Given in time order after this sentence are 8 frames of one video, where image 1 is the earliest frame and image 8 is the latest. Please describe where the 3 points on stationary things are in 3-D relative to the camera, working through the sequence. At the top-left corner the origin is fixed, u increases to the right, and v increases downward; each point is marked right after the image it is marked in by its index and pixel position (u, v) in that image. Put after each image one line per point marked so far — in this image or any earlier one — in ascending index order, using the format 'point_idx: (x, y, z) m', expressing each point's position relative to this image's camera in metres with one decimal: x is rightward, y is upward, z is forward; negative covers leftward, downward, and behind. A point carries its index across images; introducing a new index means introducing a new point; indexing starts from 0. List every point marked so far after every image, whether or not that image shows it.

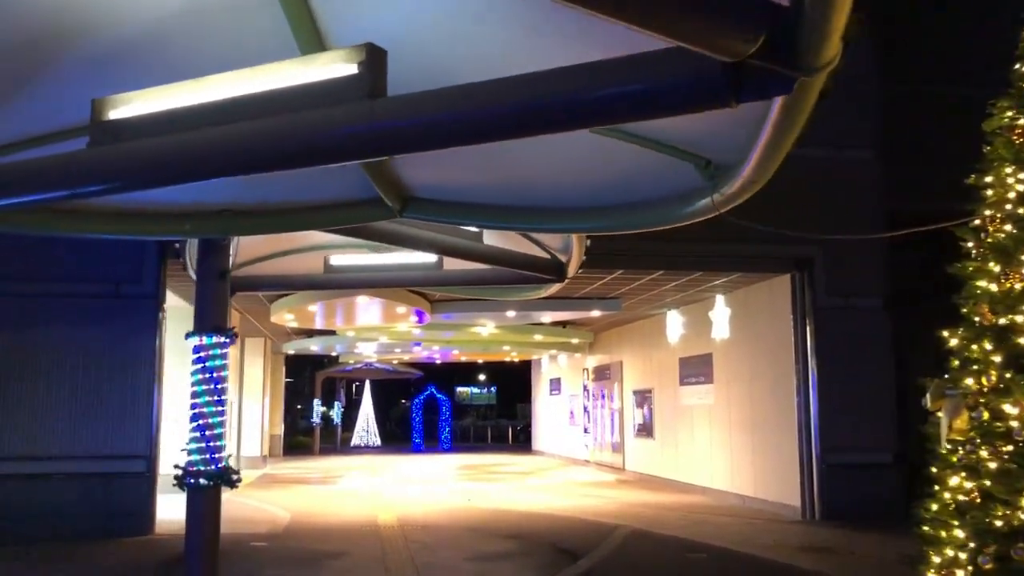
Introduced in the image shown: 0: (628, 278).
0: (+2.1, +0.2, +16.5) m
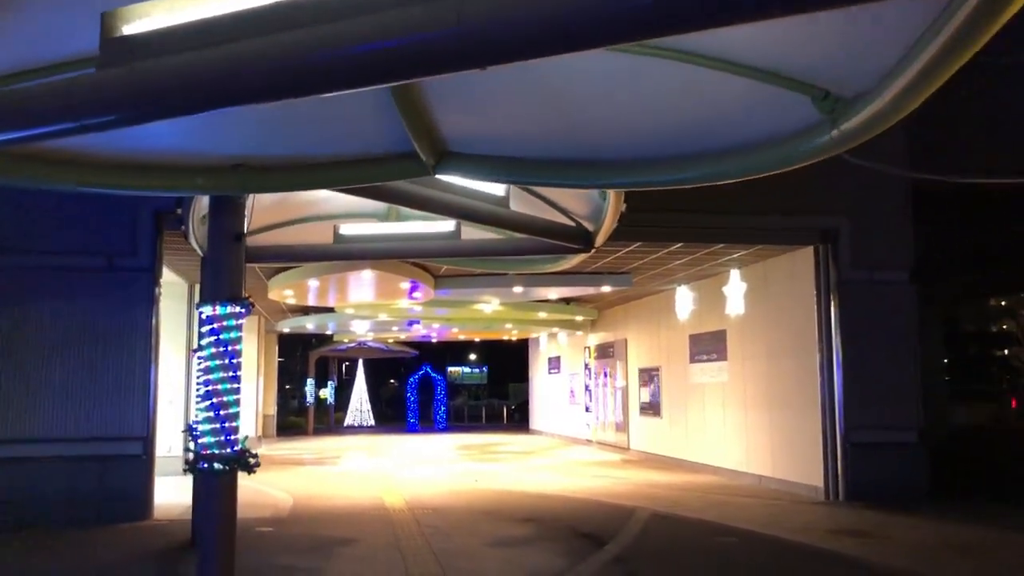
0: (+2.3, +0.6, +15.9) m
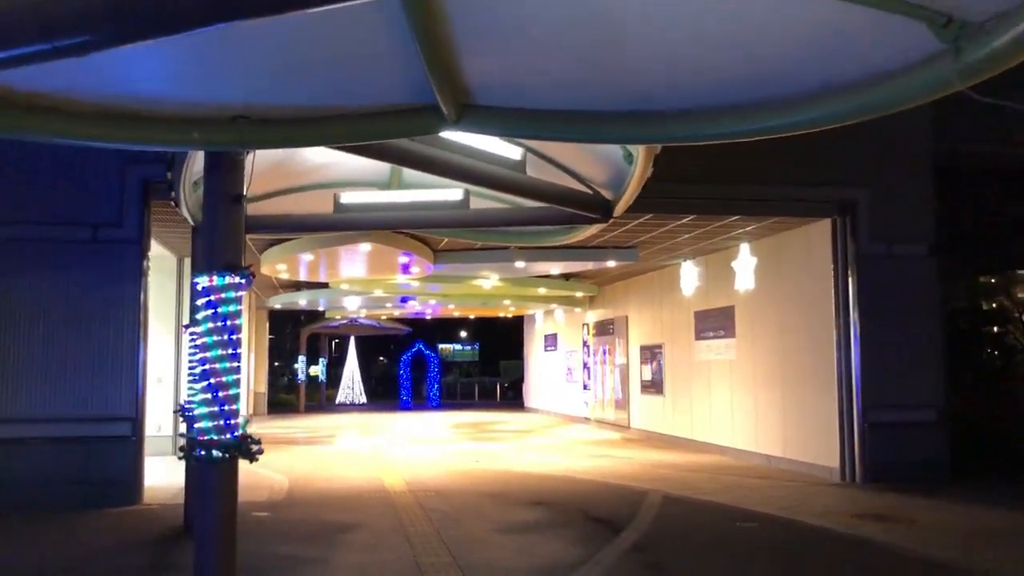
0: (+2.4, +1.0, +15.3) m
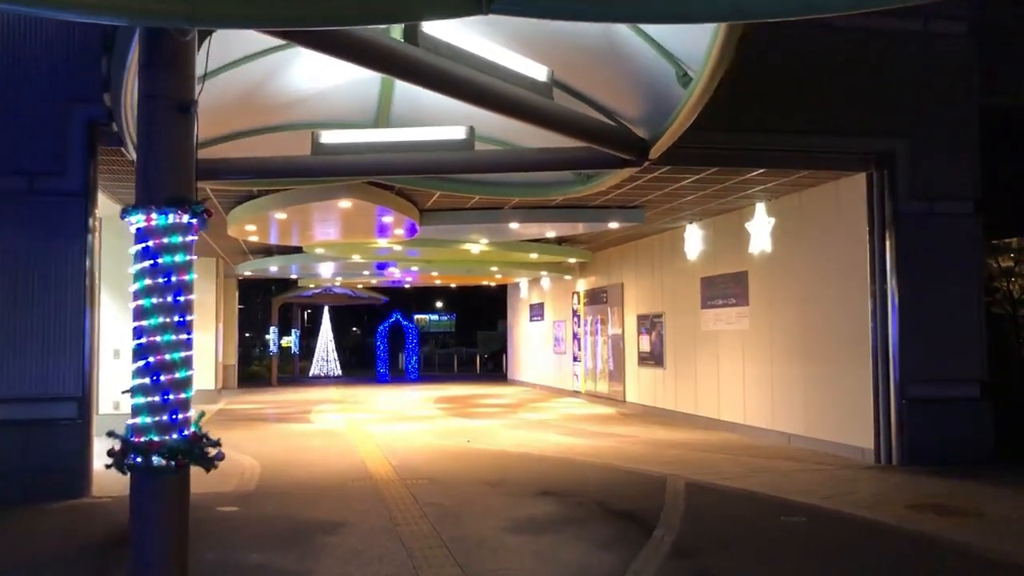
0: (+2.3, +1.6, +13.8) m
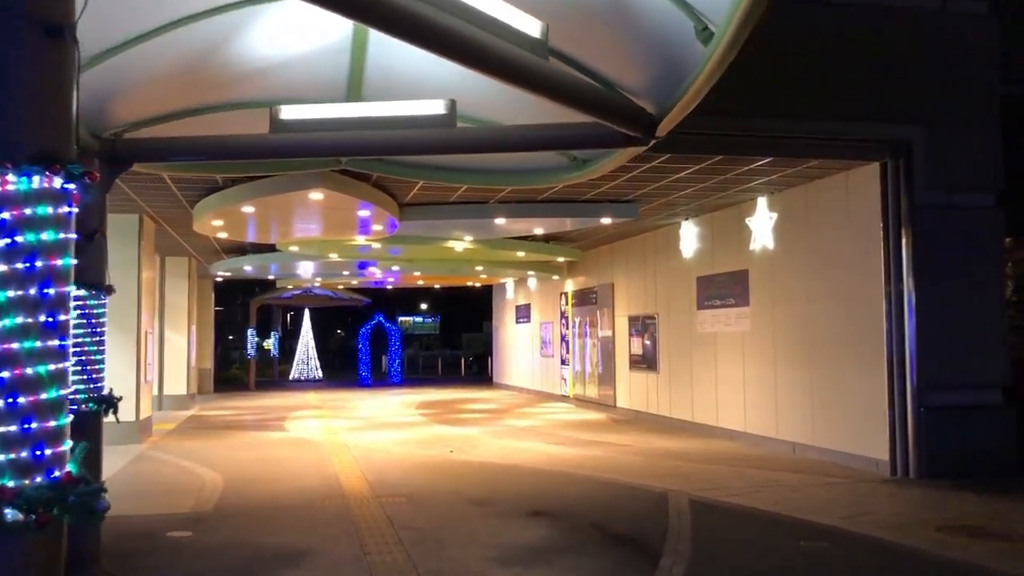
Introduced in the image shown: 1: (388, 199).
0: (+2.1, +1.6, +12.8) m
1: (-1.9, +1.4, +14.0) m
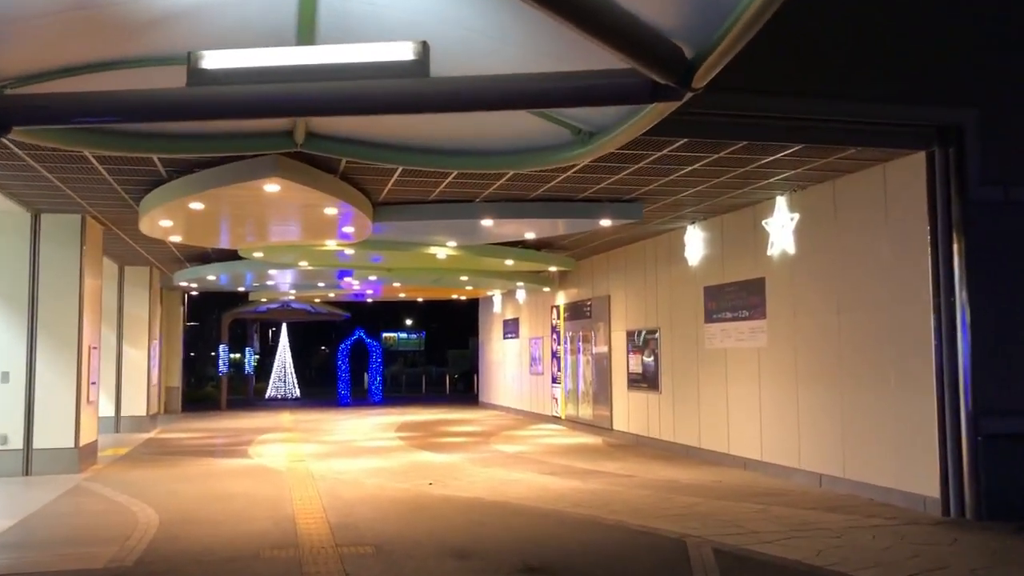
0: (+2.0, +1.5, +11.2) m
1: (-2.1, +1.2, +12.3) m
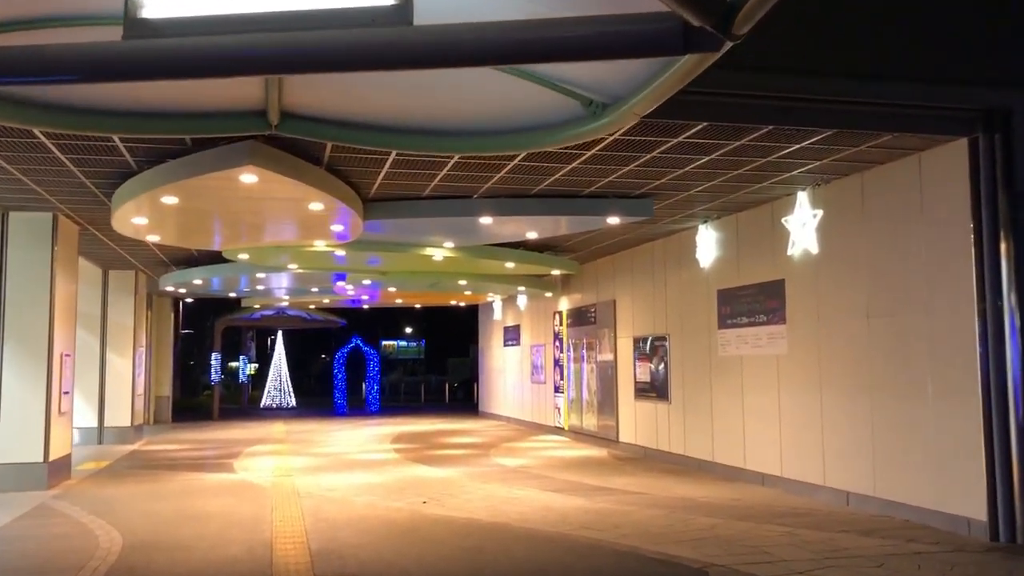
0: (+2.0, +1.5, +10.2) m
1: (-2.0, +1.2, +11.4) m
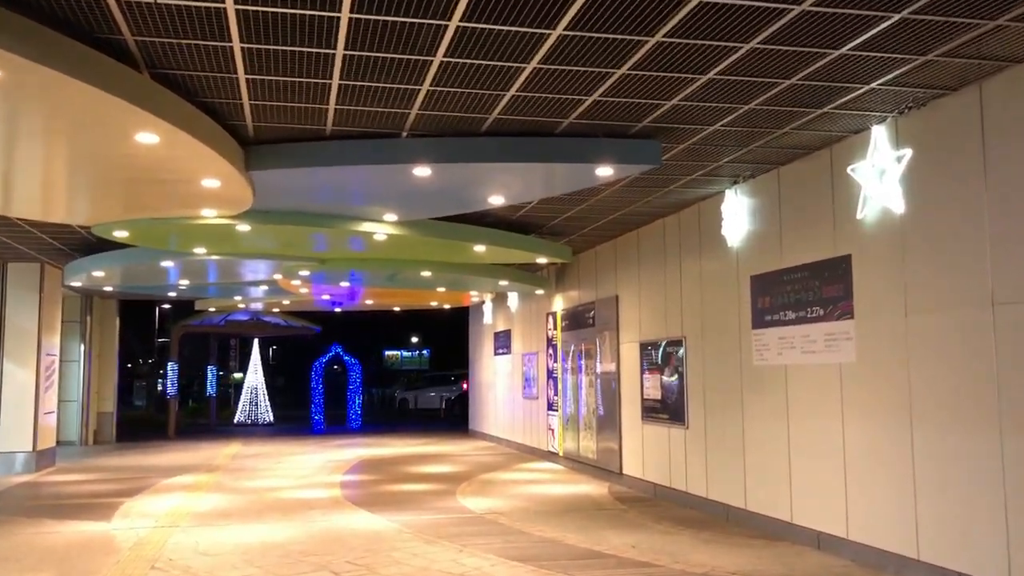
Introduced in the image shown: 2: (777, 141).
0: (+1.4, +1.7, +6.4) m
1: (-2.6, +1.4, +7.6) m
2: (+2.6, +1.5, +9.1) m
